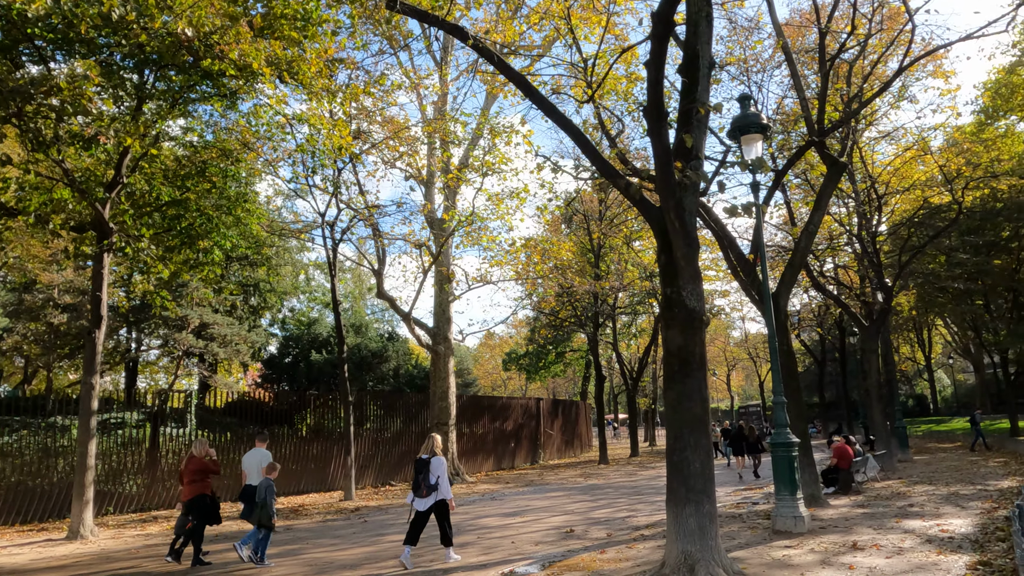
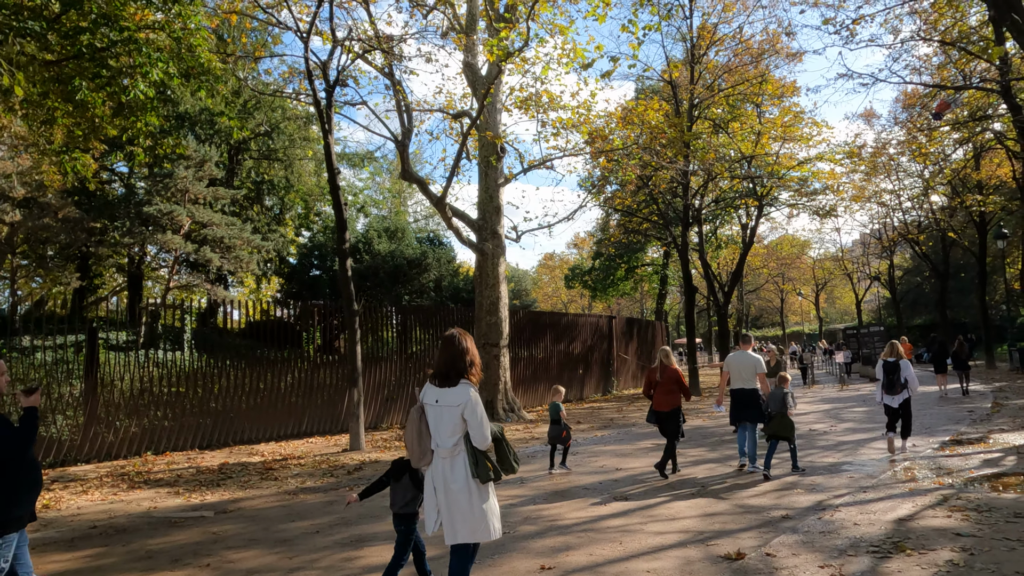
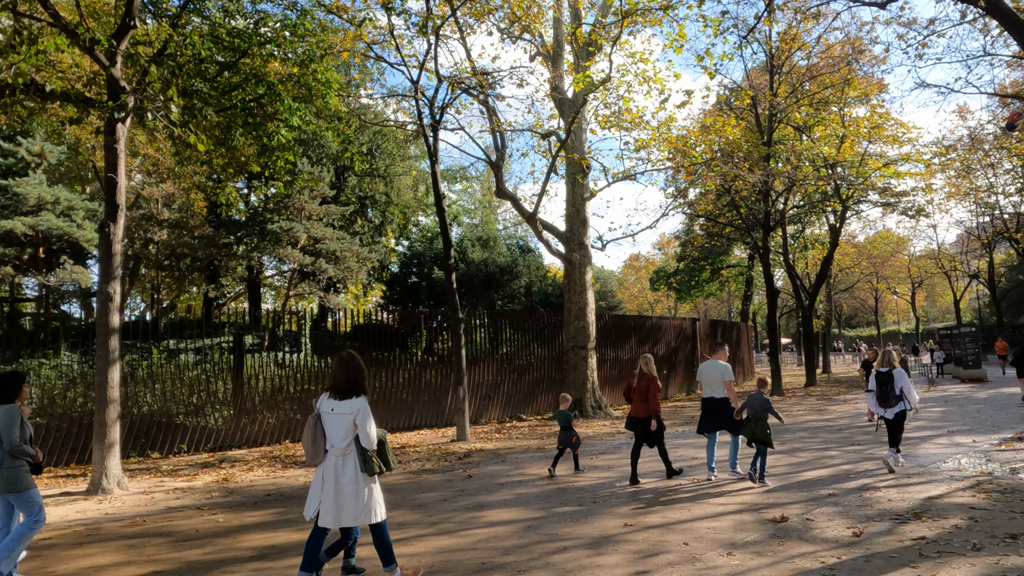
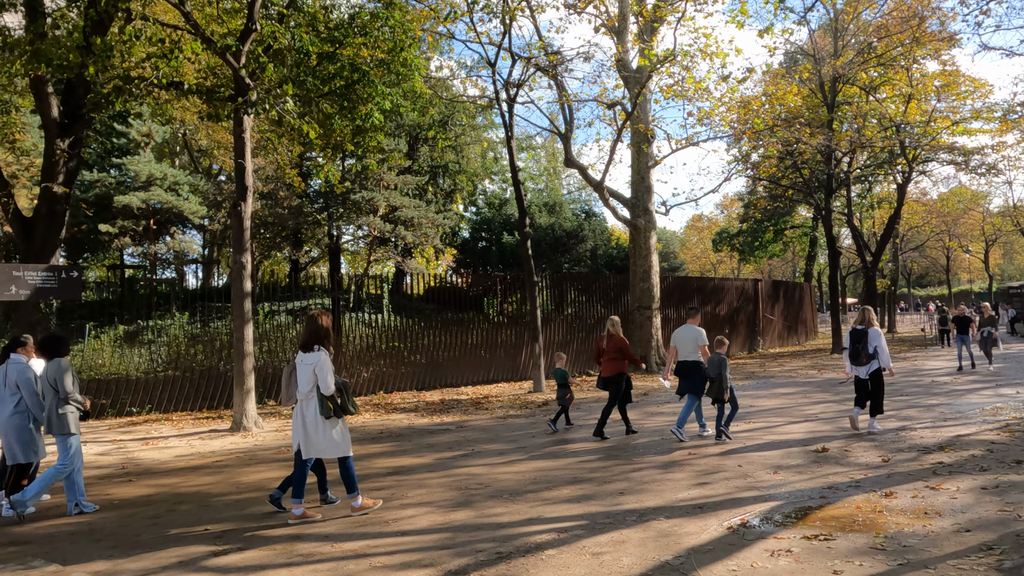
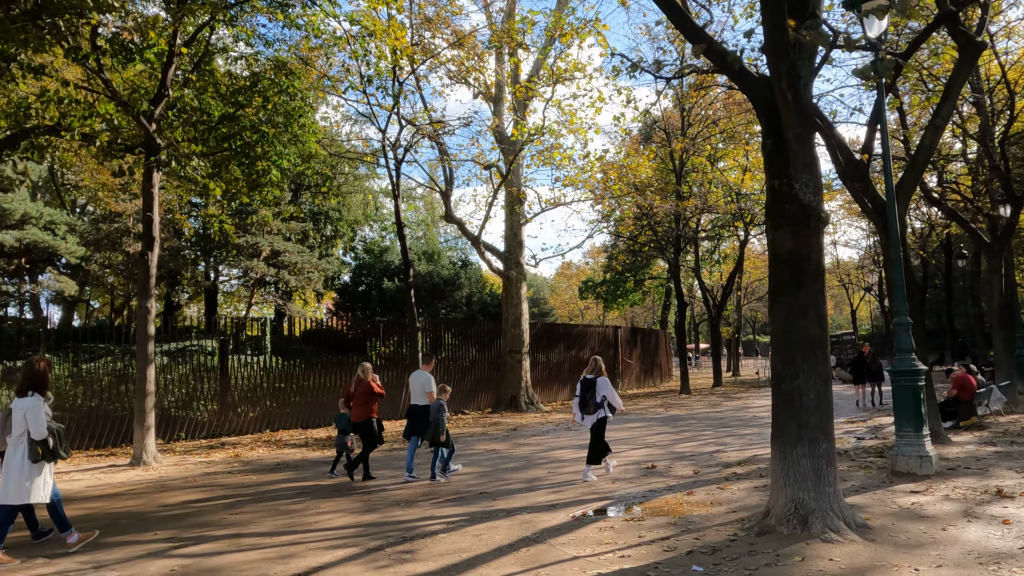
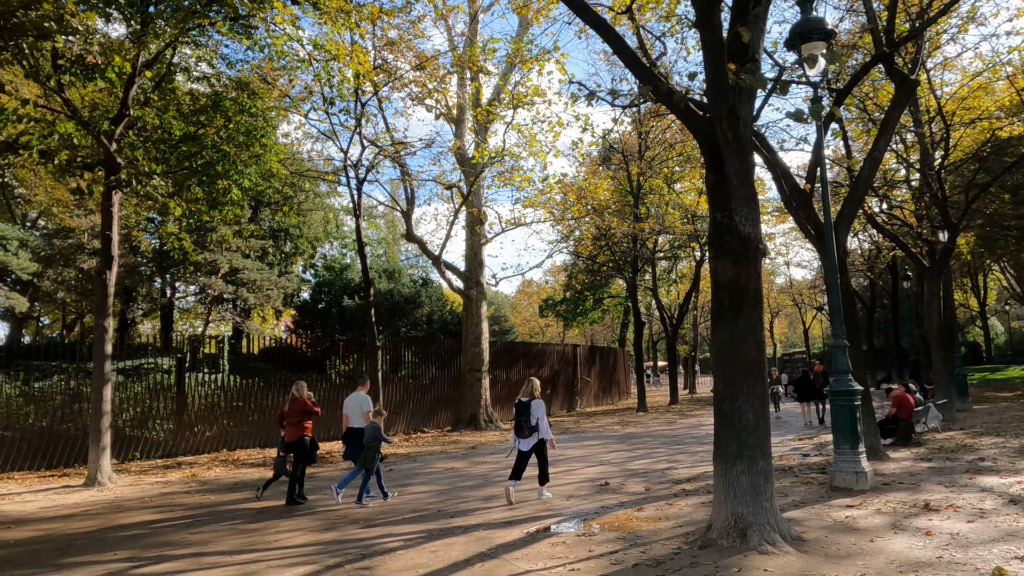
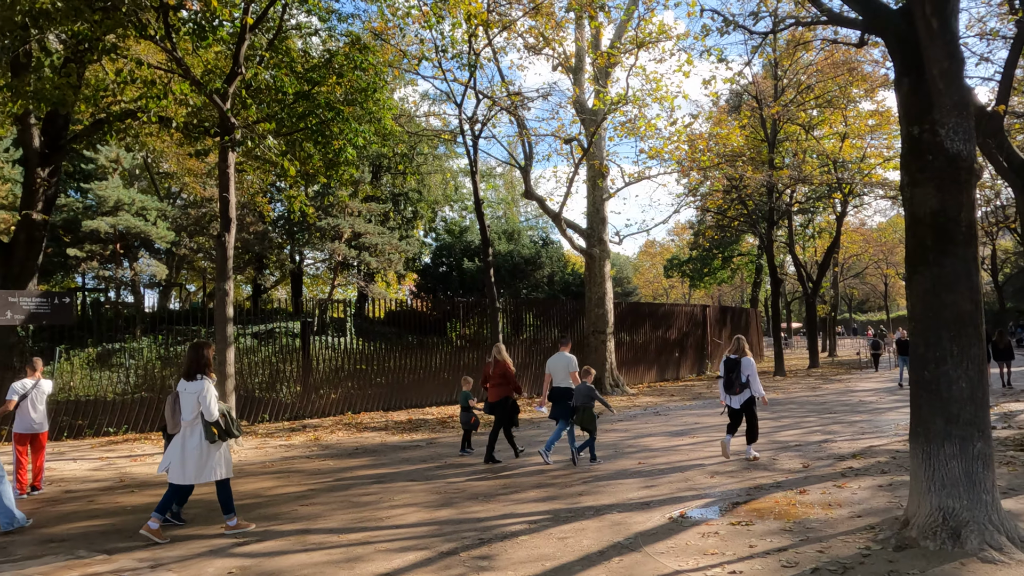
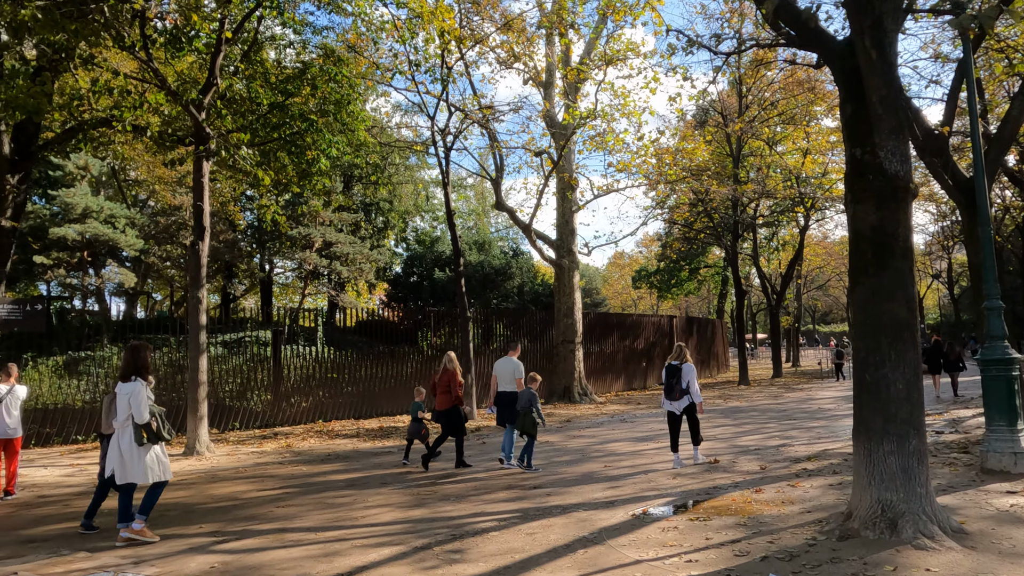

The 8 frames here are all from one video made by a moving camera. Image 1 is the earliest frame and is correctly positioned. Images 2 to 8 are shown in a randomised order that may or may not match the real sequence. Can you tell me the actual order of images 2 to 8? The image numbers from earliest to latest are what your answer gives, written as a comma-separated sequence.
6, 5, 8, 7, 4, 3, 2
